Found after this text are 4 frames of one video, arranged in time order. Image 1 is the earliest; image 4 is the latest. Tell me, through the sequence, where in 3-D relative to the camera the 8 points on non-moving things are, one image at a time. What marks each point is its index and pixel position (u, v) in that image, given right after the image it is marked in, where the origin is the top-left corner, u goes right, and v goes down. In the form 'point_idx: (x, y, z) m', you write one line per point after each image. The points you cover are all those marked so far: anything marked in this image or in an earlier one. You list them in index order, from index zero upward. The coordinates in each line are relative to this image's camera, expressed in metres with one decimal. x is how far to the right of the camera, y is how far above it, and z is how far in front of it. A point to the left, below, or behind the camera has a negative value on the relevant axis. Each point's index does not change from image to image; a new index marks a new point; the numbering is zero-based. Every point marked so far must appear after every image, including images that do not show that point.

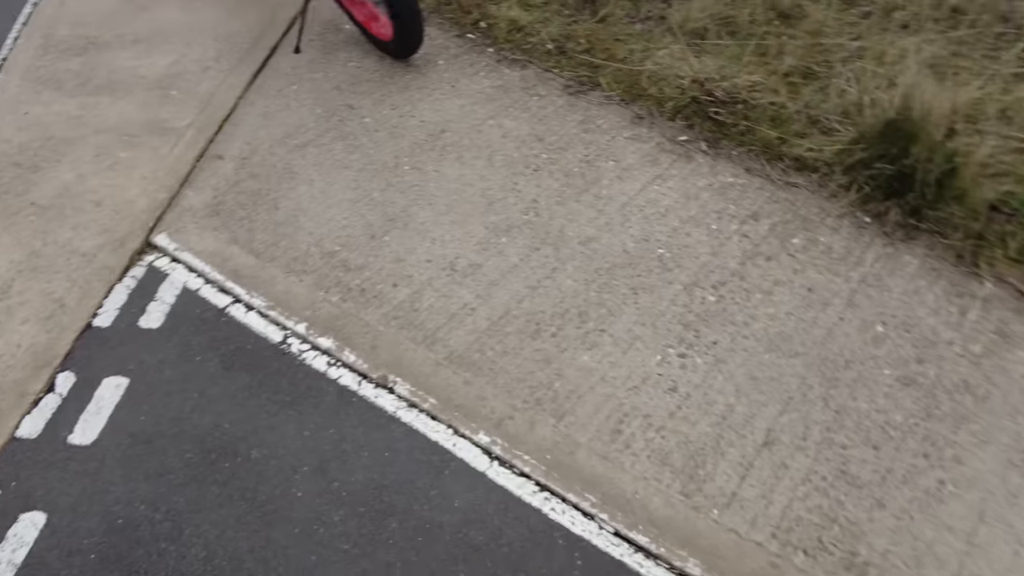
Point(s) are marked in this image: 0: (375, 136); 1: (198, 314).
0: (-0.5, +0.6, +2.5) m
1: (-0.9, -0.1, +2.0) m
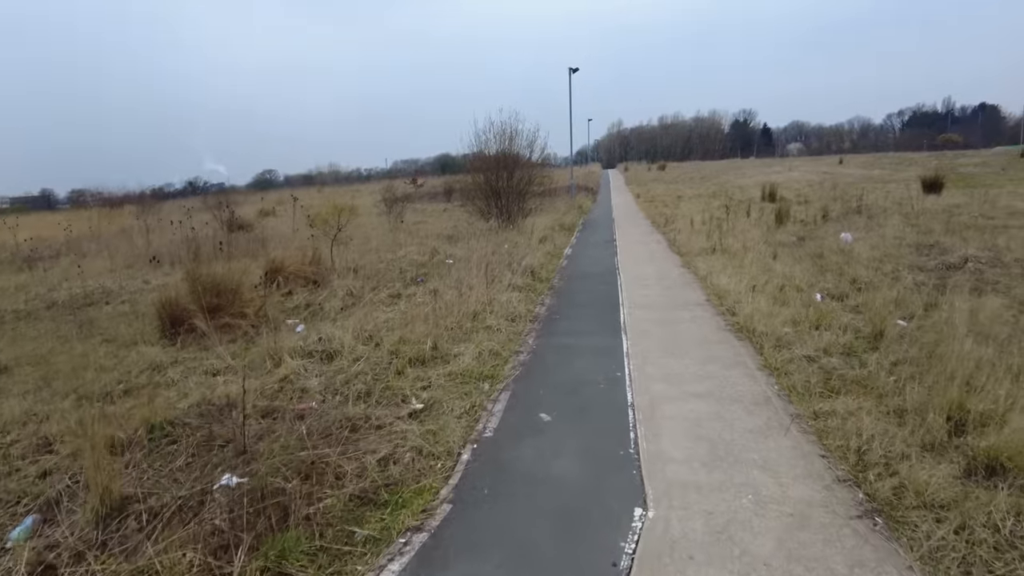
0: (+1.0, -1.9, -1.0) m
1: (+0.2, -2.1, -1.4) m
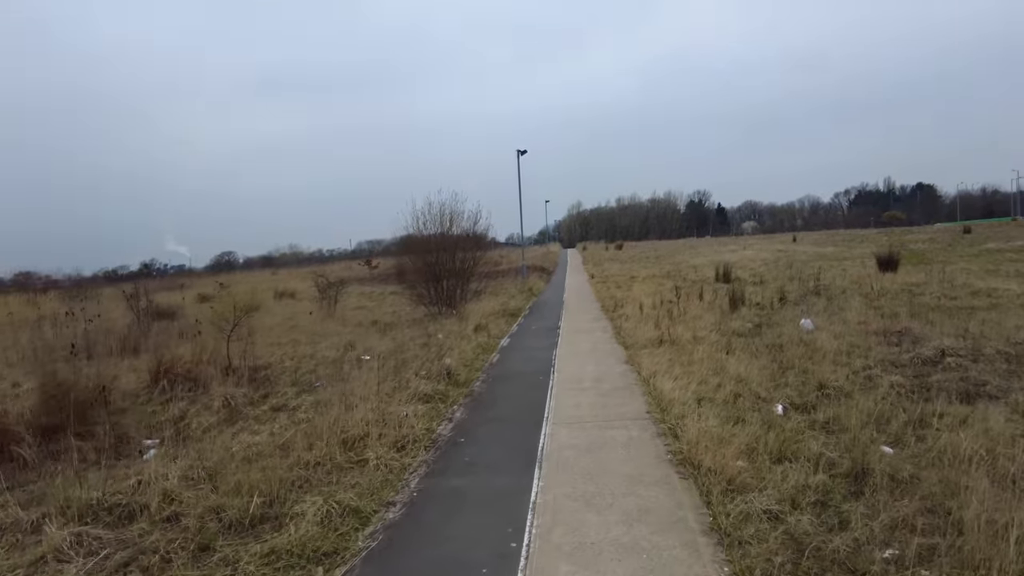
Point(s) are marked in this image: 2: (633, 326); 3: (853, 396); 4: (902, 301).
0: (+0.4, -1.9, -2.6) m
1: (-0.3, -2.1, -3.1) m
2: (+2.4, -0.7, +13.0) m
3: (+3.3, -1.0, +6.3) m
4: (+8.3, -0.3, +14.1) m
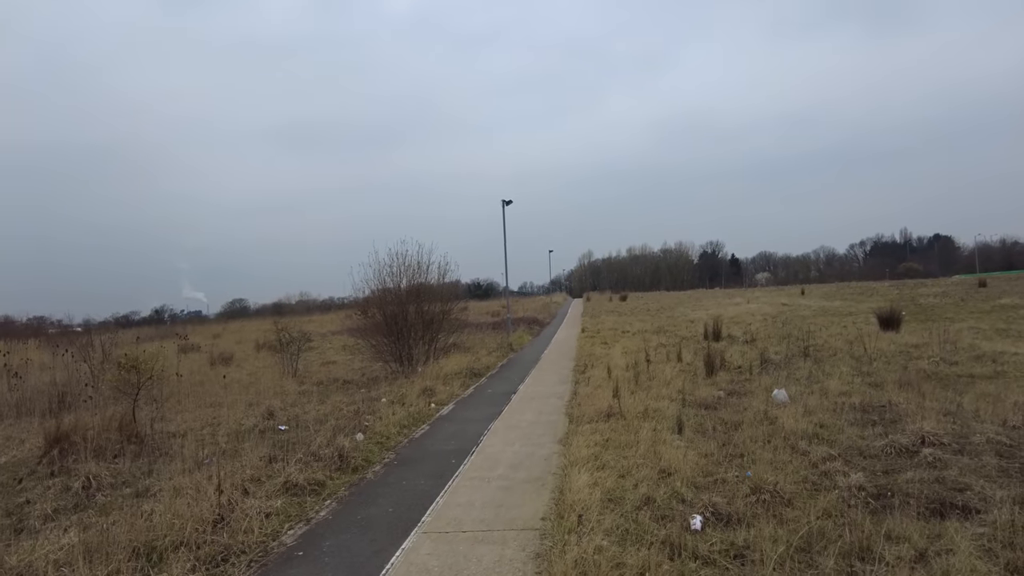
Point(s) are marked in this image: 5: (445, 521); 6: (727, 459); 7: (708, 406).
0: (-0.9, -1.9, -3.9) m
1: (-1.7, -1.9, -4.3) m
2: (+1.4, -1.8, +11.8) m
3: (+2.2, -1.6, +5.1) m
4: (+7.4, -1.5, +12.8) m
5: (-0.5, -1.9, +5.5) m
6: (+2.2, -1.7, +6.7) m
7: (+3.0, -1.7, +9.9) m
